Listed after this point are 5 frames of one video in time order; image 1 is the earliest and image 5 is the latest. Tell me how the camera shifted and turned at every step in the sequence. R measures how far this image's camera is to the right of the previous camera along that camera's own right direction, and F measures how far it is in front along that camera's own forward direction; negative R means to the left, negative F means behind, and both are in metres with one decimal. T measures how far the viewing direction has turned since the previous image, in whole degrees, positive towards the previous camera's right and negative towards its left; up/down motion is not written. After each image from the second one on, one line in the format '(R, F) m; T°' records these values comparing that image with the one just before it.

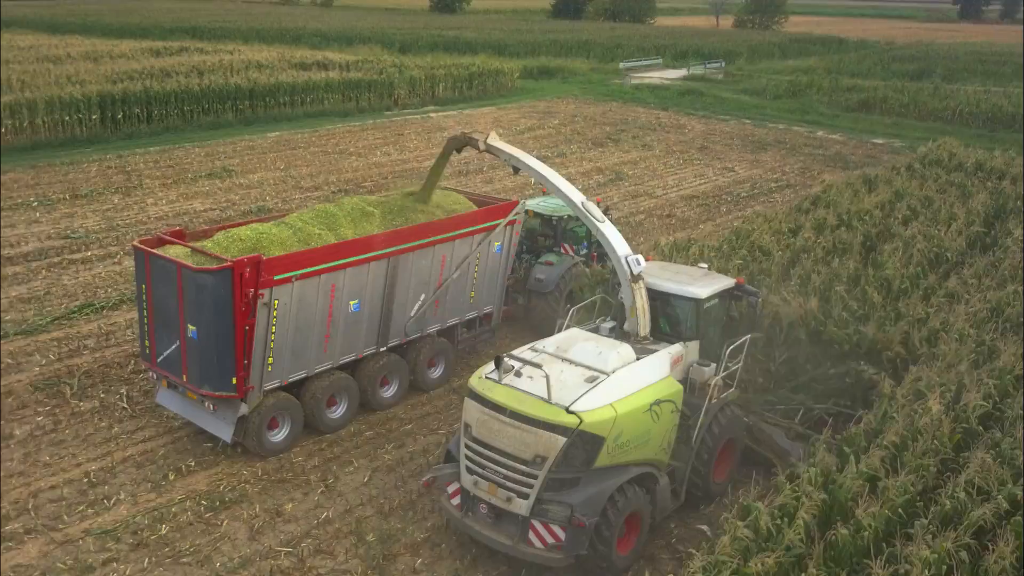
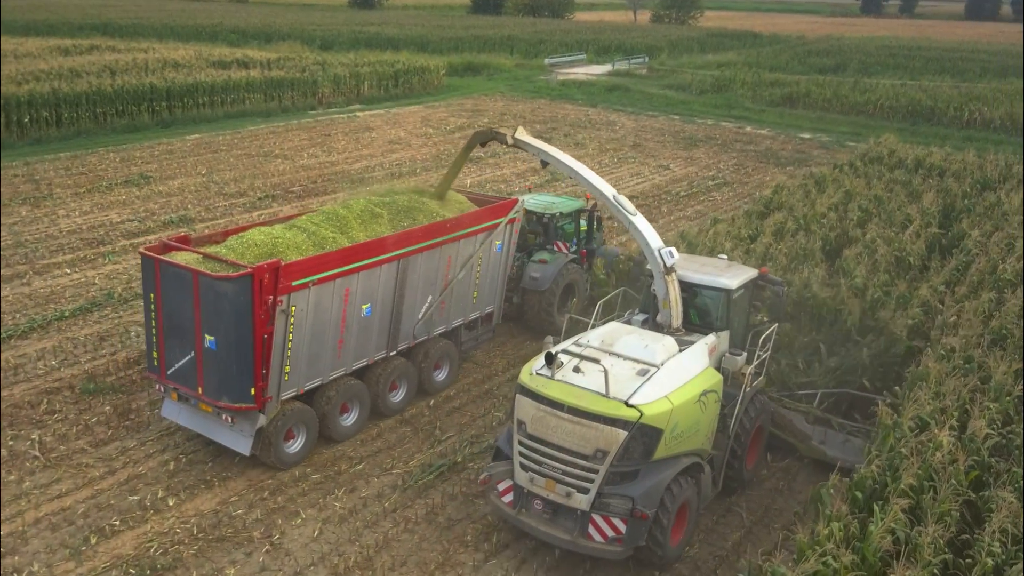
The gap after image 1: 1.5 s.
(-0.2, +0.6) m; +5°
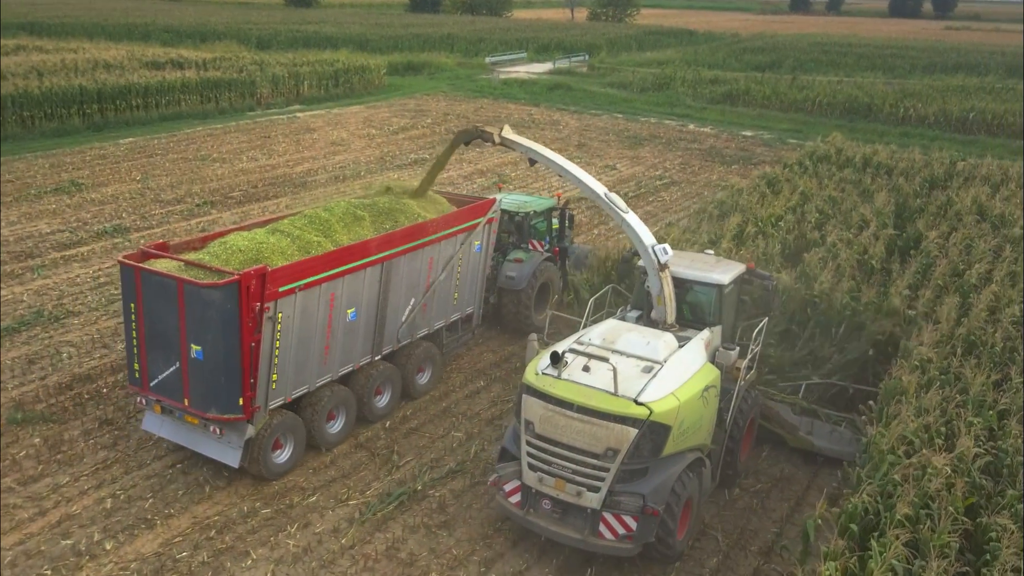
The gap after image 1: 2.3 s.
(-0.1, +0.4) m; +4°
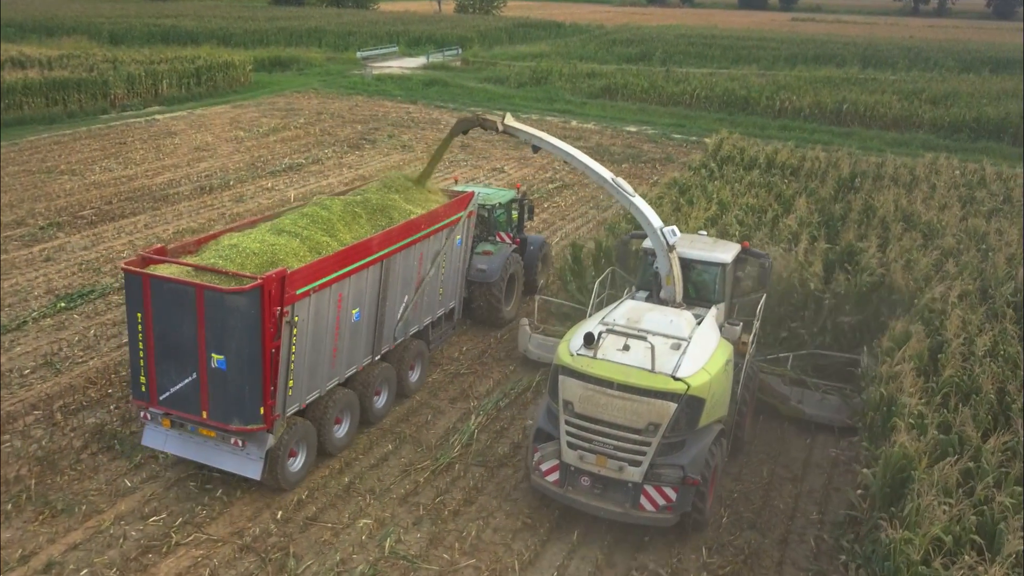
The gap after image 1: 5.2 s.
(-0.2, +1.3) m; +8°
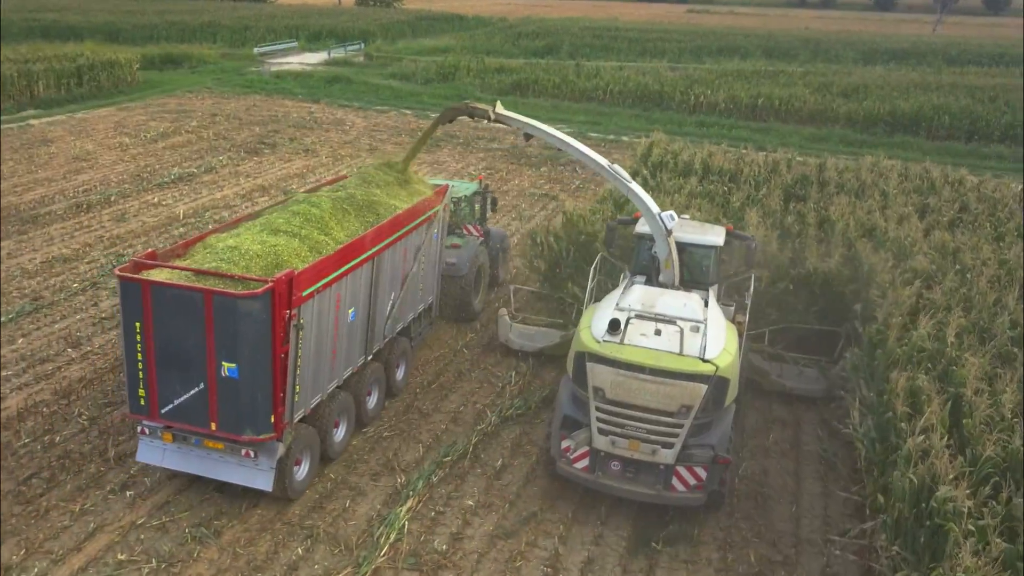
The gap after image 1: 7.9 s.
(-0.1, +1.4) m; +6°
